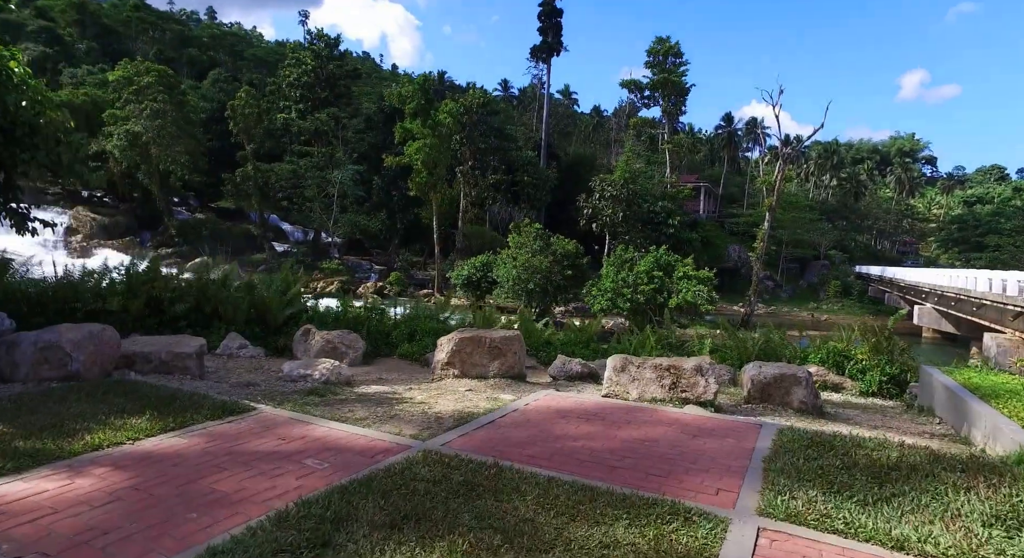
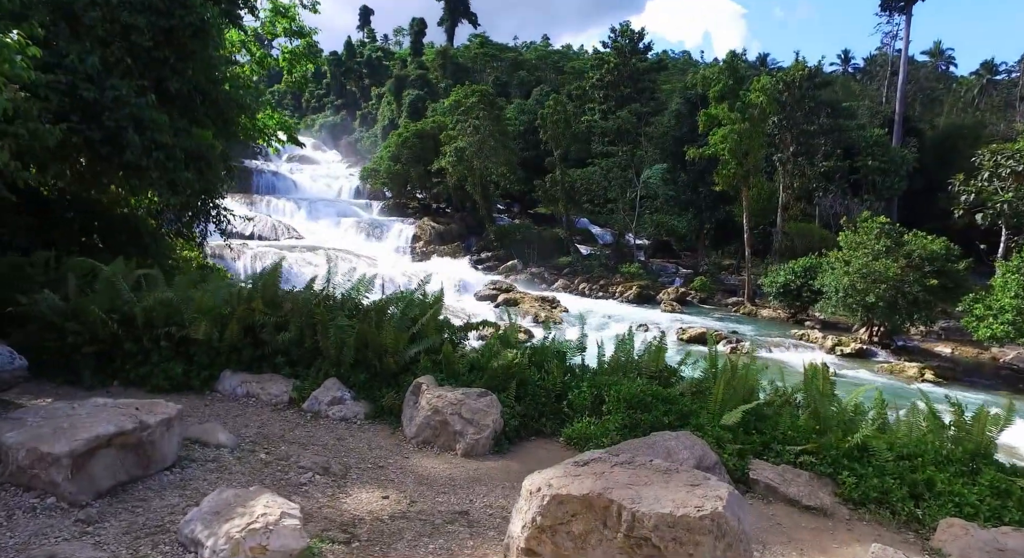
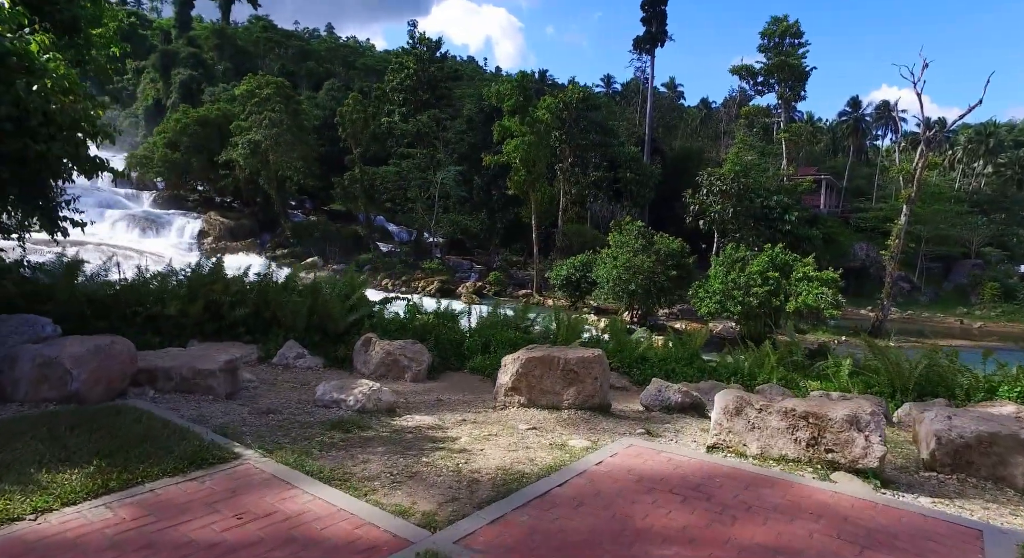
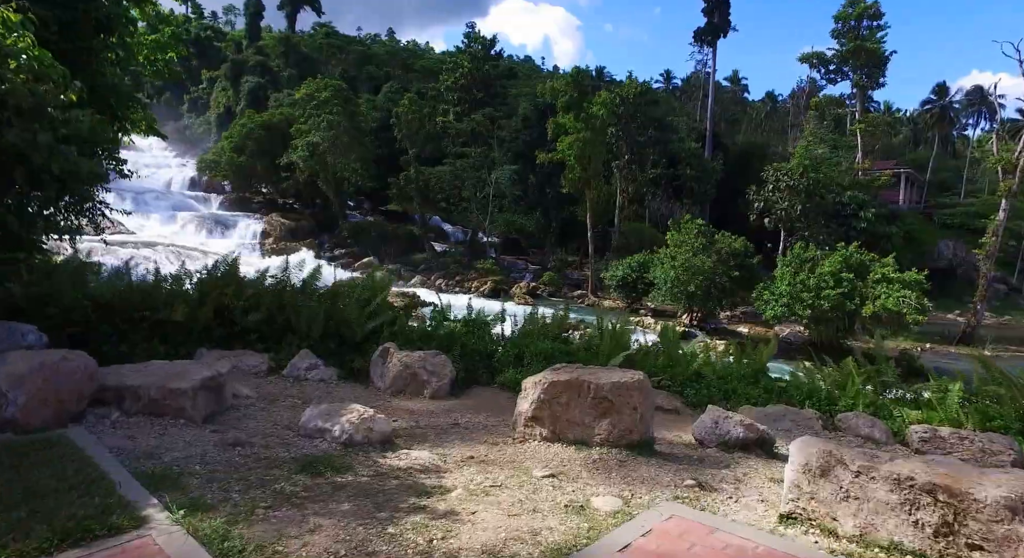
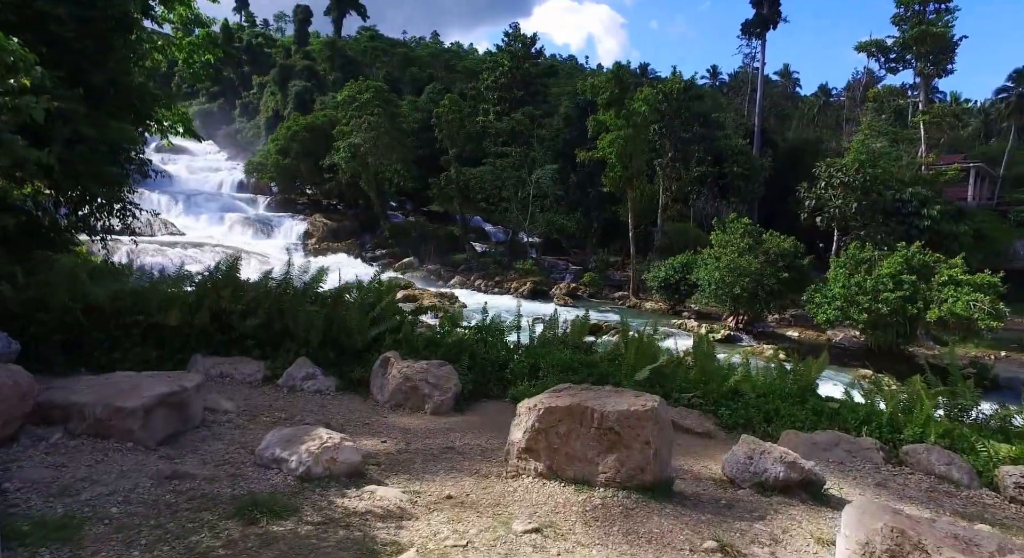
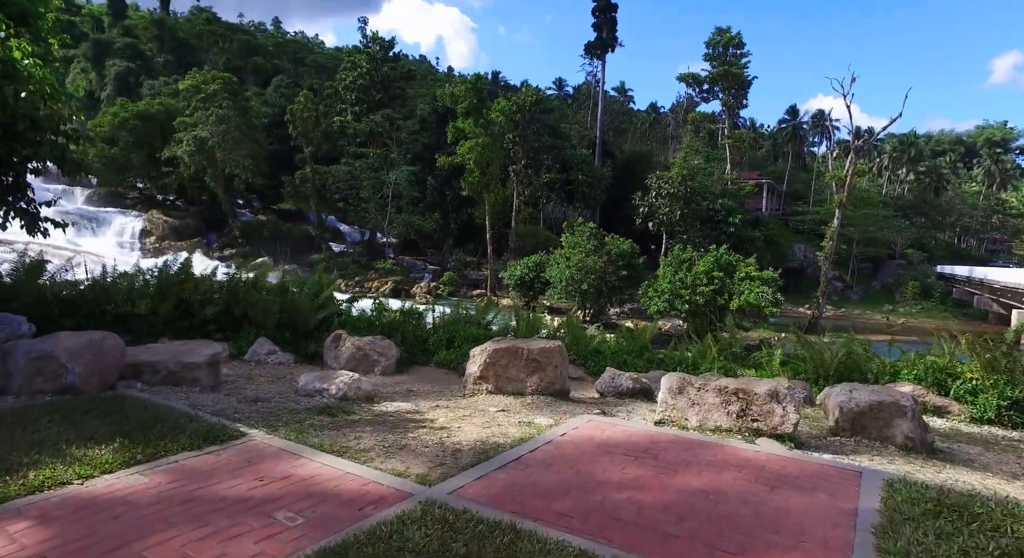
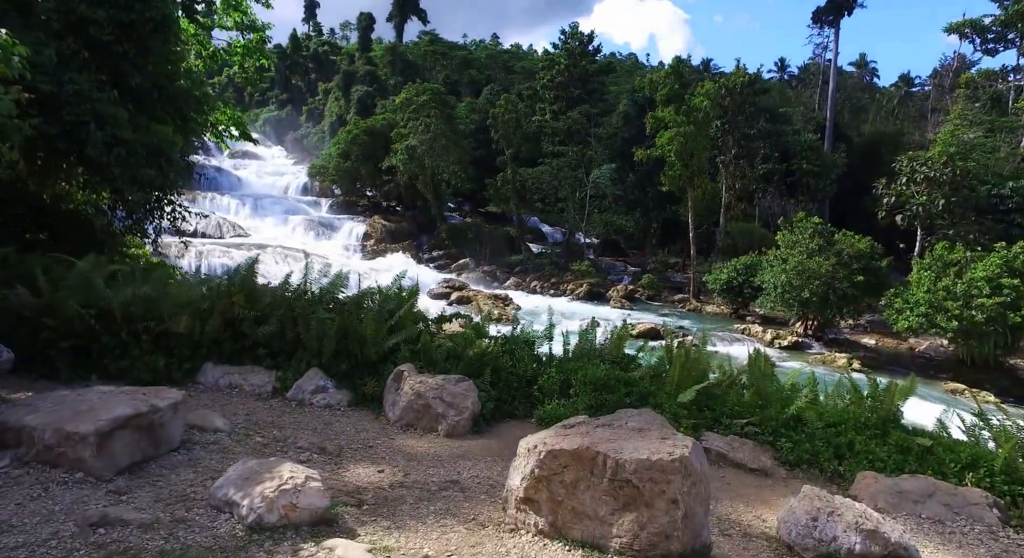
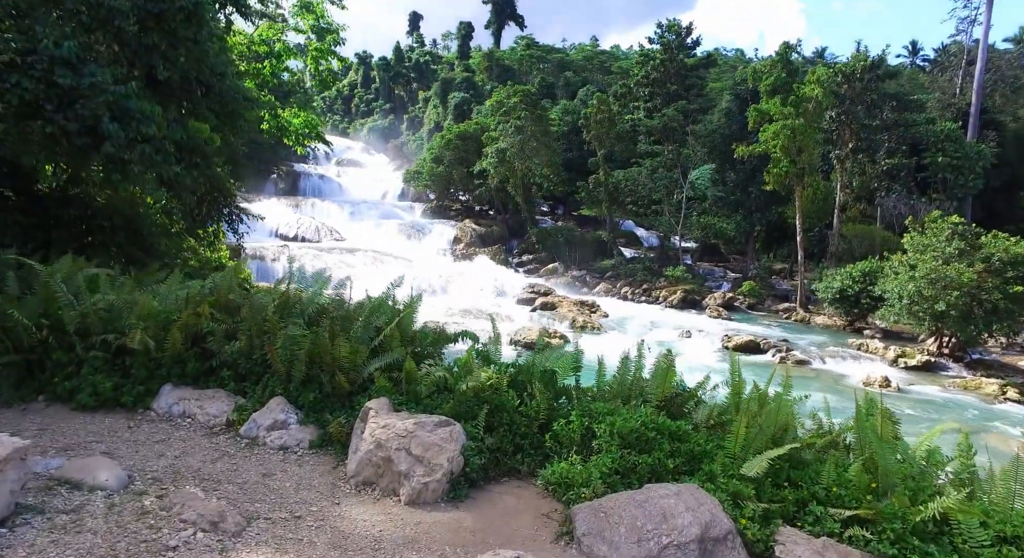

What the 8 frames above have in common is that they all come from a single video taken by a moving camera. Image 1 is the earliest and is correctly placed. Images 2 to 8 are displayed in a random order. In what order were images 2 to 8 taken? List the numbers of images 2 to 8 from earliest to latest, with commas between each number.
6, 3, 4, 5, 7, 2, 8
